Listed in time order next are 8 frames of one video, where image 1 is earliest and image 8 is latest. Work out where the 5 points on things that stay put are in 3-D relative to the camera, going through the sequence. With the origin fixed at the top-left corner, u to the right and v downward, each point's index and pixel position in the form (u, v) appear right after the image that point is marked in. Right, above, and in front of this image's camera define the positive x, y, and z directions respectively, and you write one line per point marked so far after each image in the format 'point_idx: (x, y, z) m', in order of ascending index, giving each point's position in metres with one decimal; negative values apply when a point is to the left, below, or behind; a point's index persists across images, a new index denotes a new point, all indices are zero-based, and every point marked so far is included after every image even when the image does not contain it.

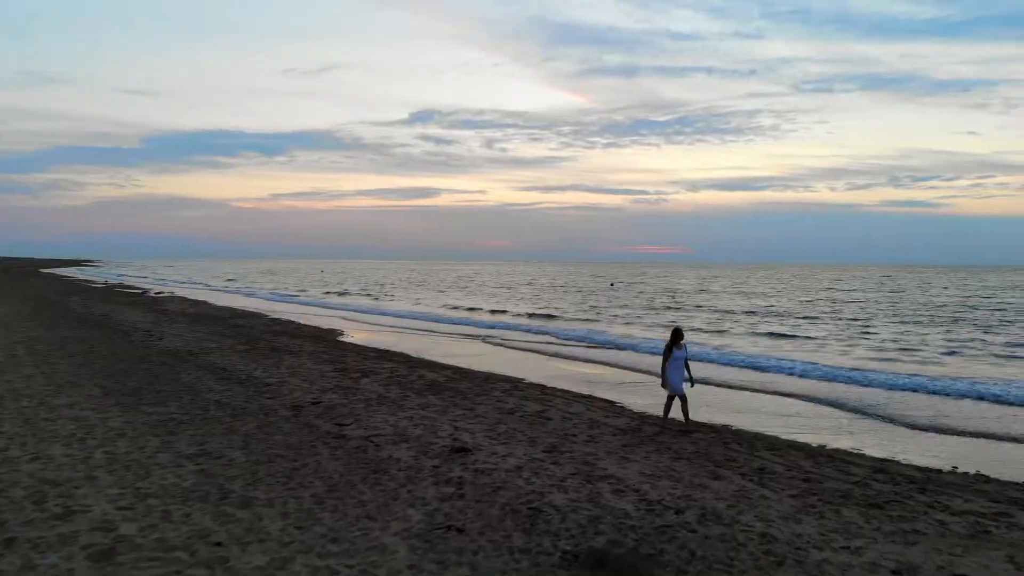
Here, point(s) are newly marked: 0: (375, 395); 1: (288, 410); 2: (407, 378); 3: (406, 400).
0: (-2.2, -1.7, +15.5) m
1: (-3.2, -1.8, +13.8) m
2: (-2.0, -1.7, +17.9) m
3: (-1.7, -1.7, +15.1) m
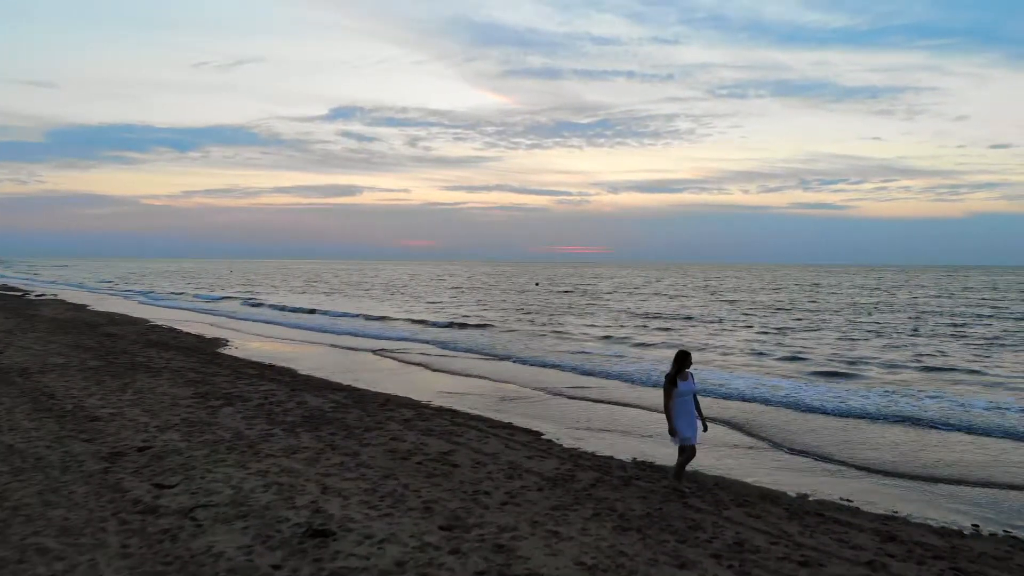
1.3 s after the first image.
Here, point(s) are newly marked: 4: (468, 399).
0: (-3.5, -1.8, +12.0) m
1: (-4.4, -1.9, +10.2) m
2: (-3.4, -1.8, +14.3) m
3: (-2.9, -1.8, +11.6) m
4: (-0.7, -1.7, +15.4) m
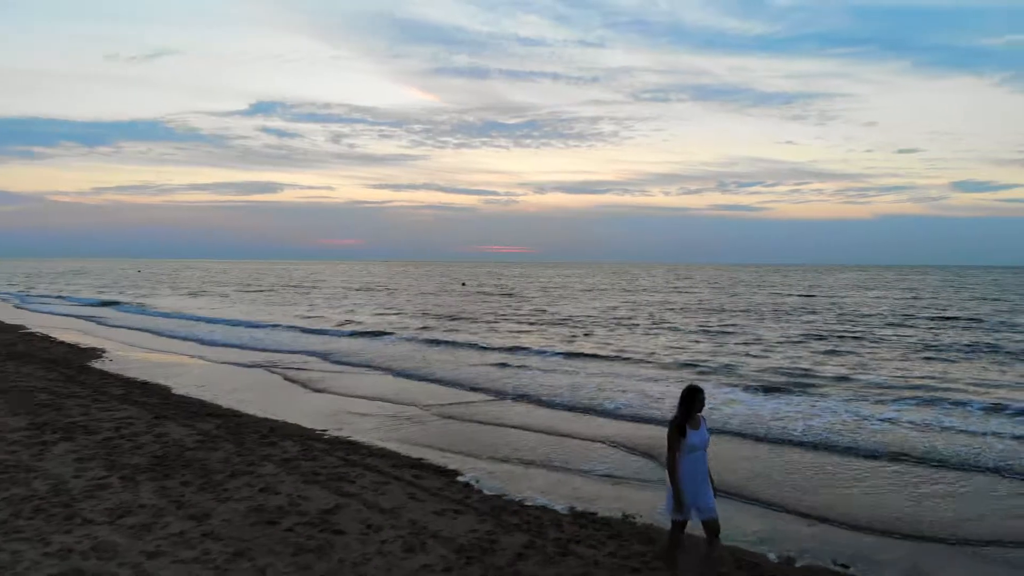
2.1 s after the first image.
0: (-4.4, -1.9, +9.2) m
1: (-5.2, -1.9, +7.3) m
2: (-4.5, -1.8, +11.5) m
3: (-3.8, -1.9, +8.8) m
4: (-1.9, -1.8, +12.8) m
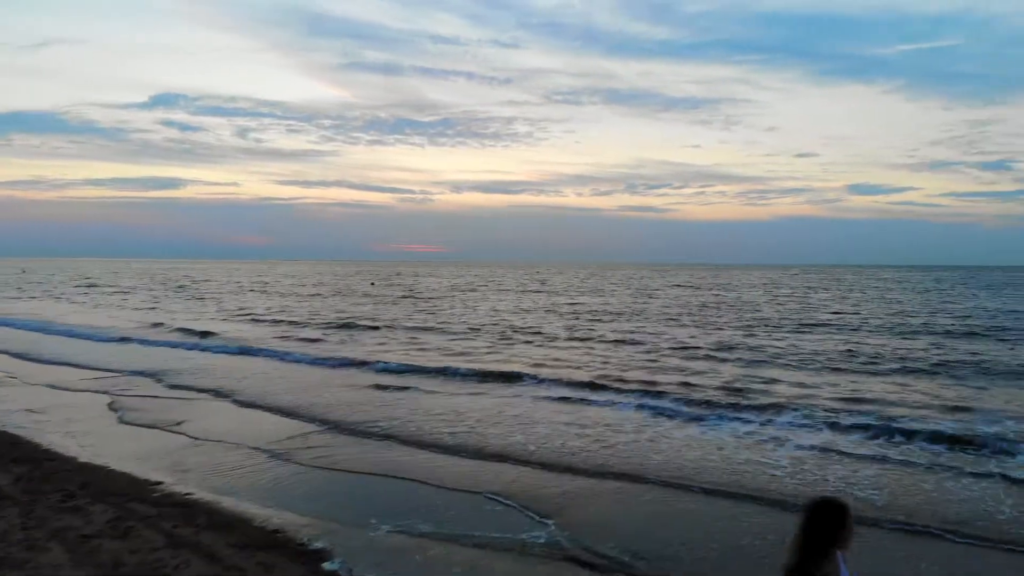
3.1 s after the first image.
0: (-5.2, -2.0, +6.0) m
1: (-5.7, -2.0, +4.0) m
2: (-5.5, -1.9, +8.3) m
3: (-4.5, -2.0, +5.6) m
4: (-3.0, -1.9, +9.8) m
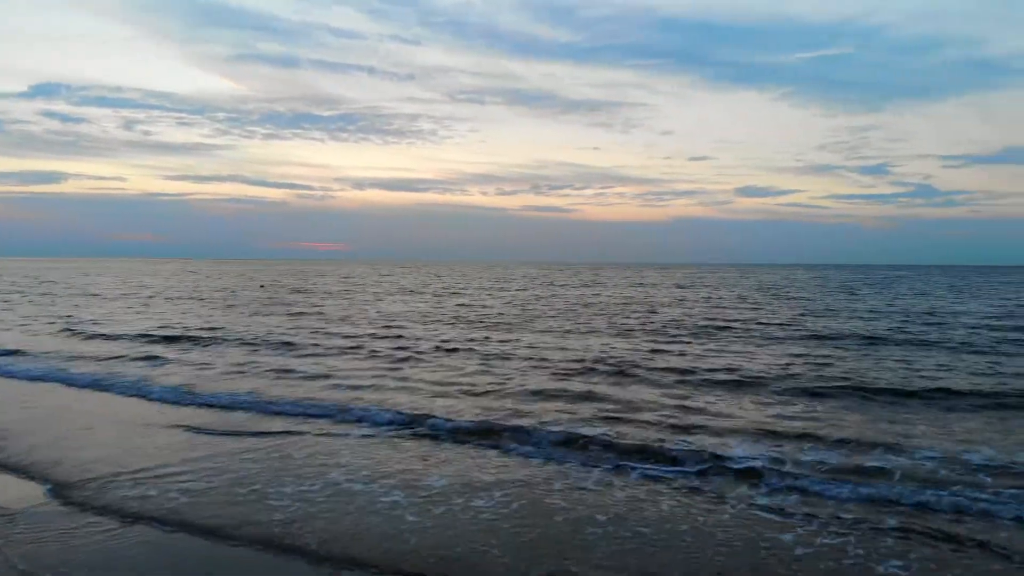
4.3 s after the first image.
0: (-5.7, -2.1, +2.7) m
1: (-6.0, -2.1, +0.7) m
2: (-6.2, -2.0, +5.0) m
3: (-5.0, -2.1, +2.5) m
4: (-3.9, -2.0, +6.8) m
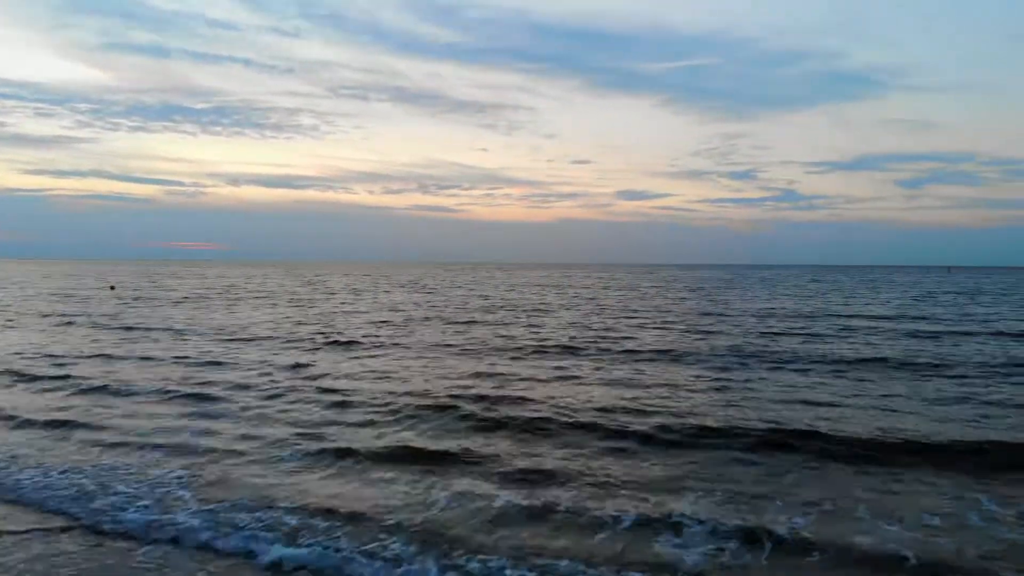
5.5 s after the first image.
0: (-5.7, -2.2, -1.0) m
1: (-5.9, -2.3, -3.0) m
2: (-6.5, -2.1, +1.2) m
3: (-5.0, -2.2, -1.1) m
4: (-4.4, -2.1, +3.3) m
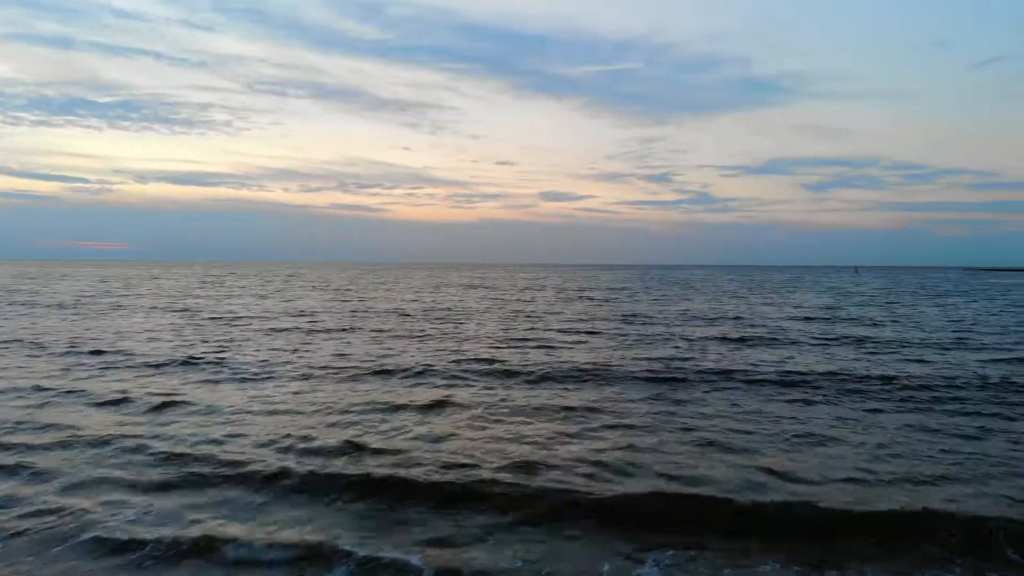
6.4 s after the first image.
0: (-5.6, -2.3, -3.3) m
1: (-5.5, -2.3, -5.2) m
2: (-6.5, -2.2, -1.1) m
3: (-4.9, -2.3, -3.4) m
4: (-4.6, -2.2, +1.1) m
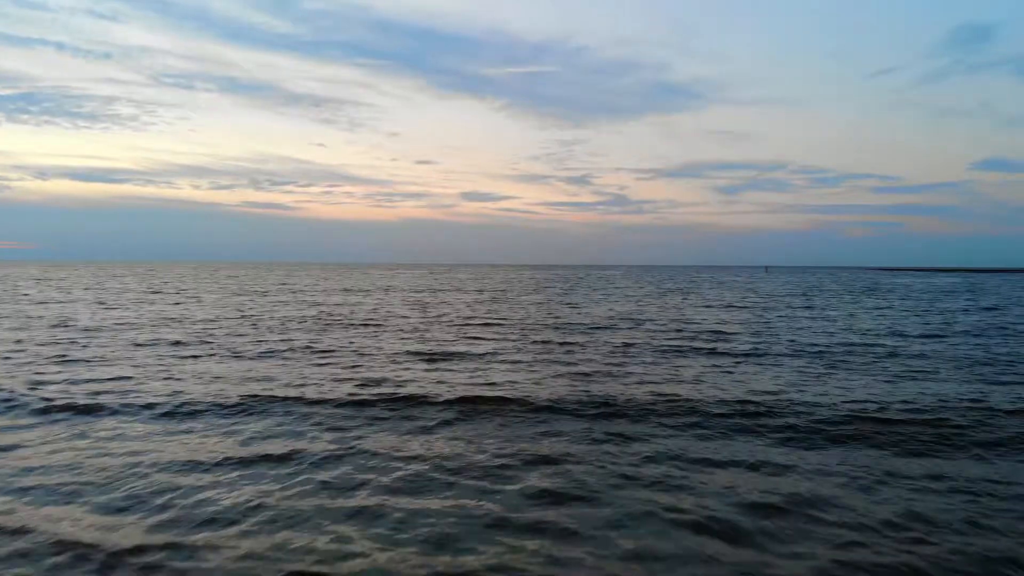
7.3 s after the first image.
0: (-5.2, -2.3, -5.0) m
1: (-5.1, -2.4, -7.0) m
2: (-6.4, -2.3, -3.0) m
3: (-4.5, -2.3, -5.1) m
4: (-4.6, -2.2, -0.6) m
